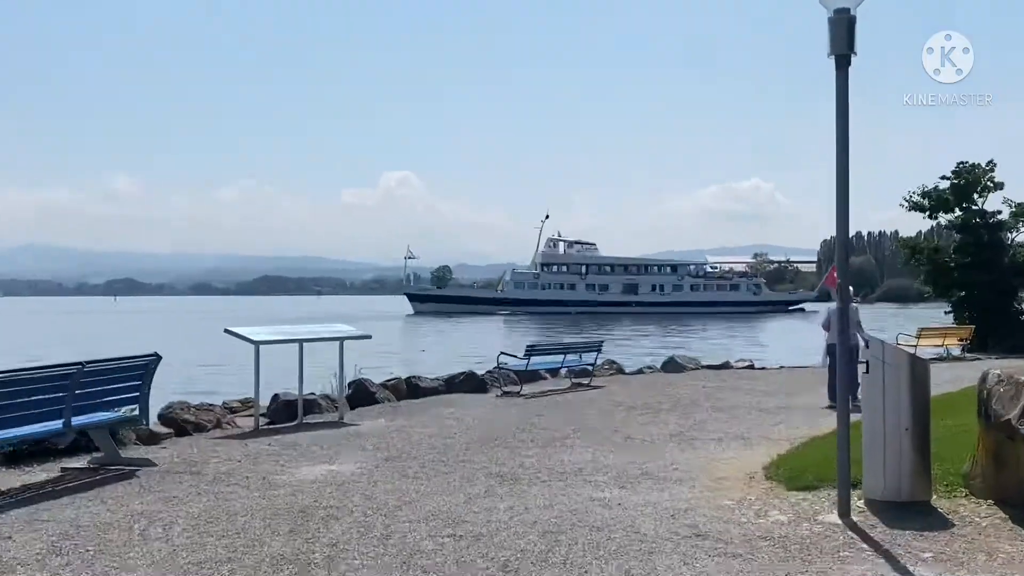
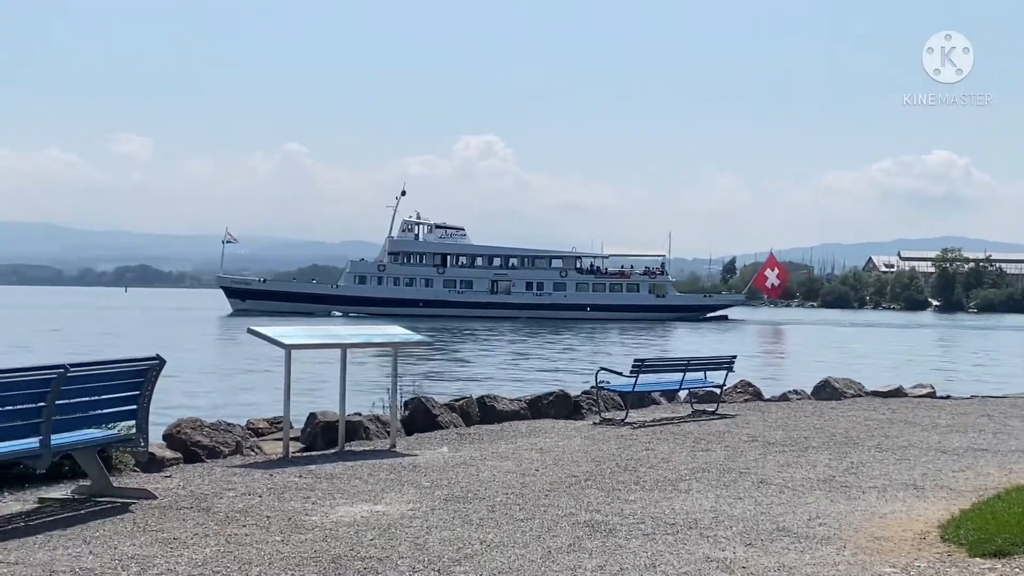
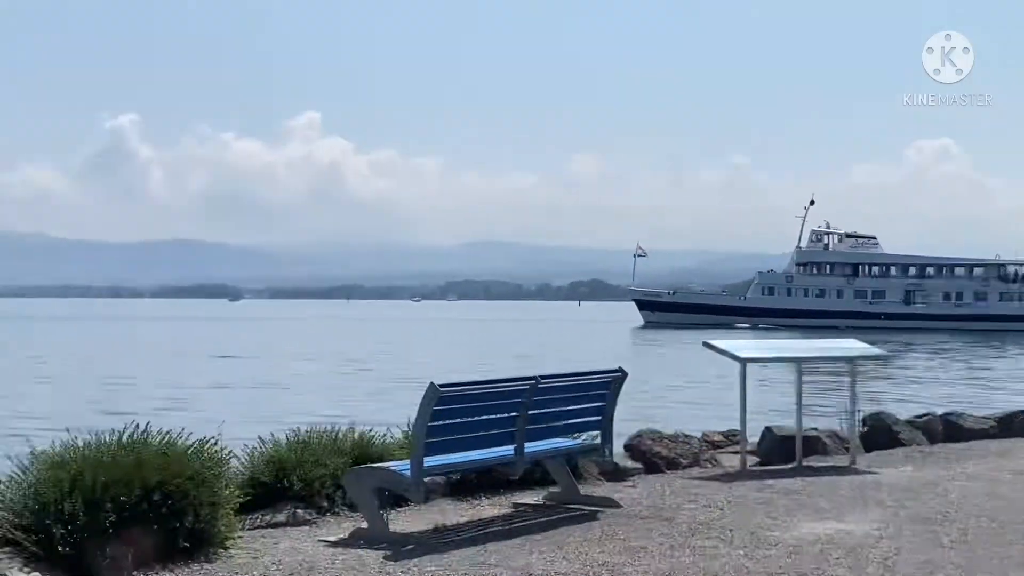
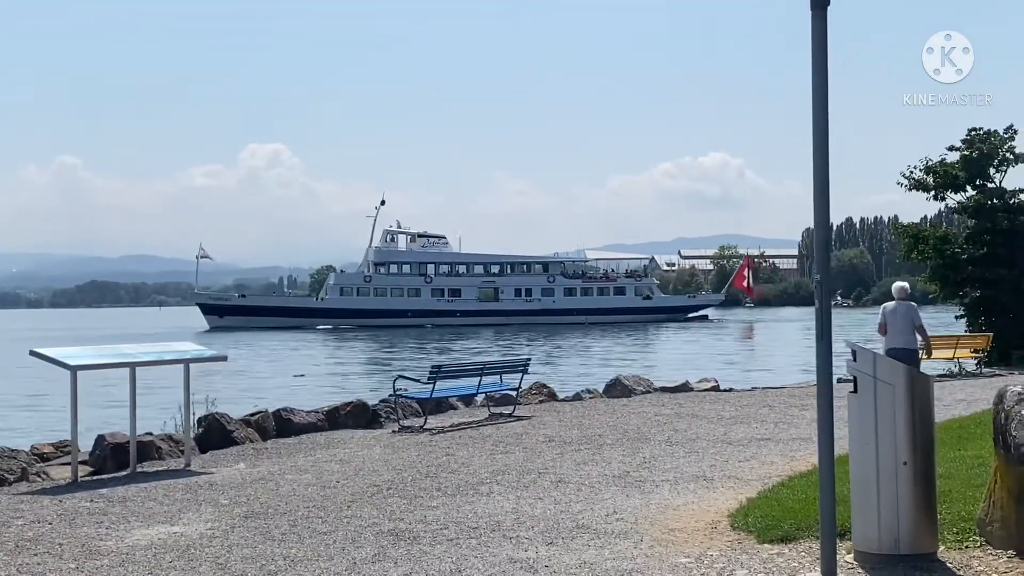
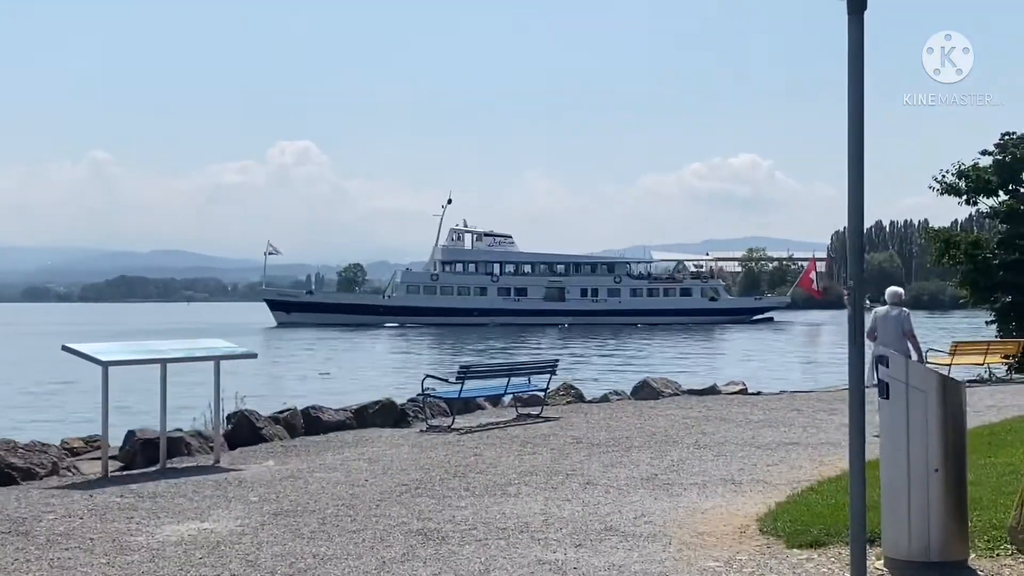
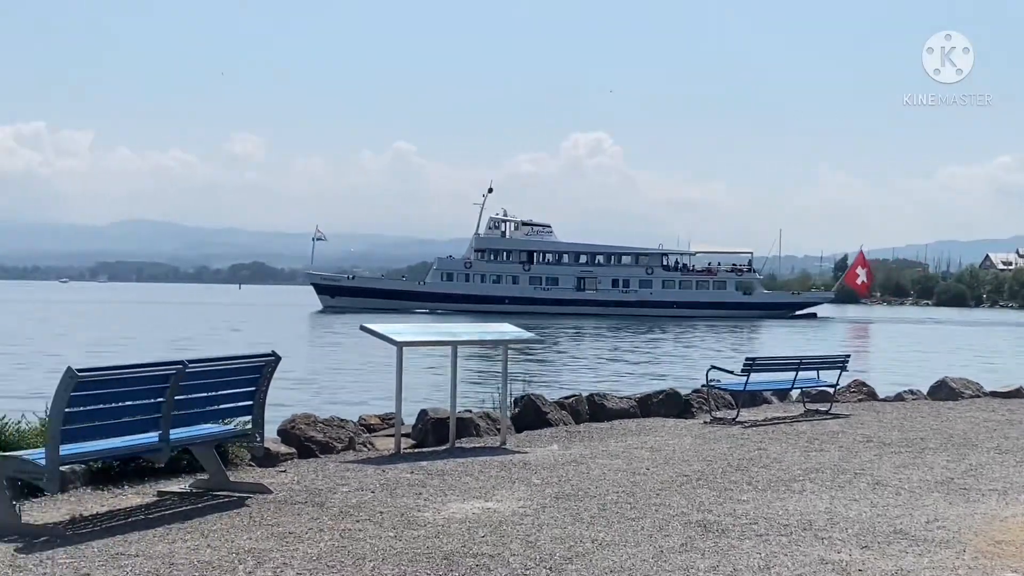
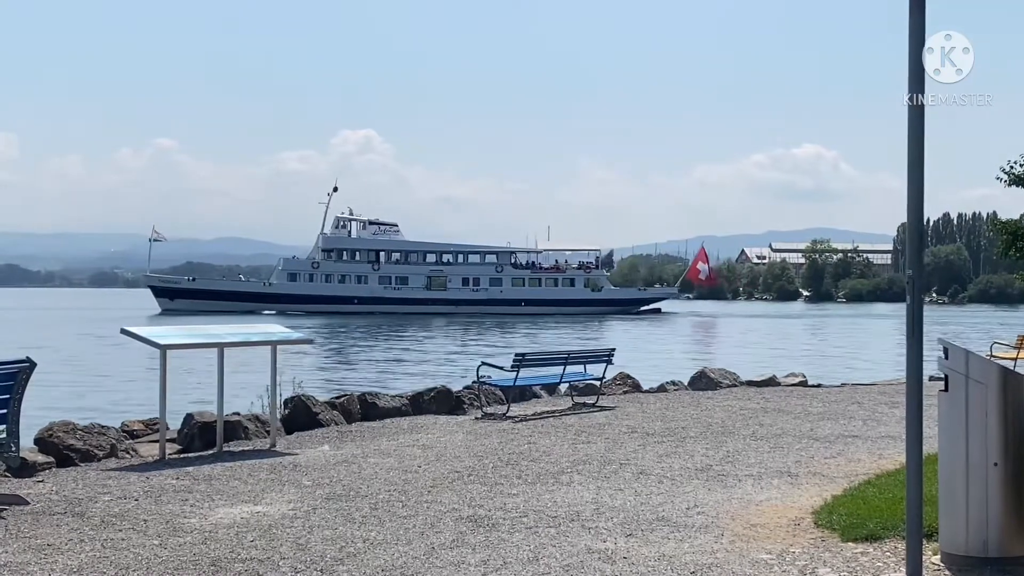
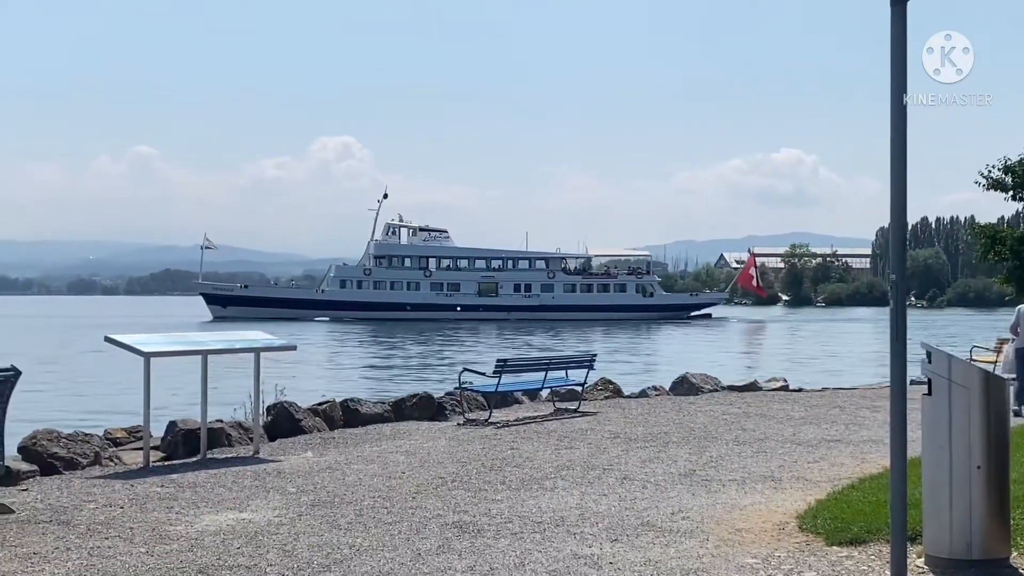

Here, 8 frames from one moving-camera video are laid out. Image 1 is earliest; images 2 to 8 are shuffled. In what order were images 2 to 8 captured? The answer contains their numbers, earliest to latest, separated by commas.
5, 4, 8, 7, 2, 6, 3
